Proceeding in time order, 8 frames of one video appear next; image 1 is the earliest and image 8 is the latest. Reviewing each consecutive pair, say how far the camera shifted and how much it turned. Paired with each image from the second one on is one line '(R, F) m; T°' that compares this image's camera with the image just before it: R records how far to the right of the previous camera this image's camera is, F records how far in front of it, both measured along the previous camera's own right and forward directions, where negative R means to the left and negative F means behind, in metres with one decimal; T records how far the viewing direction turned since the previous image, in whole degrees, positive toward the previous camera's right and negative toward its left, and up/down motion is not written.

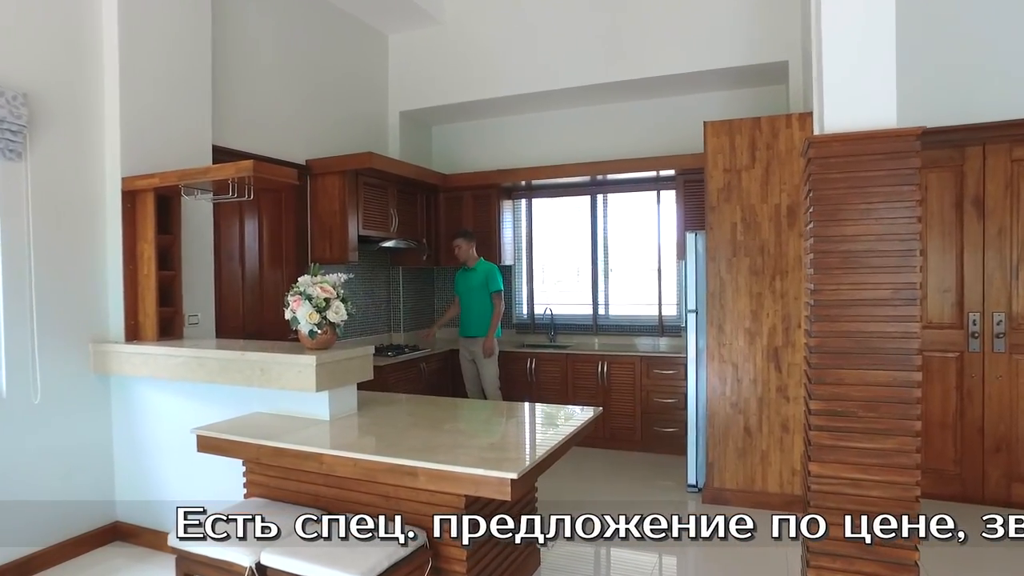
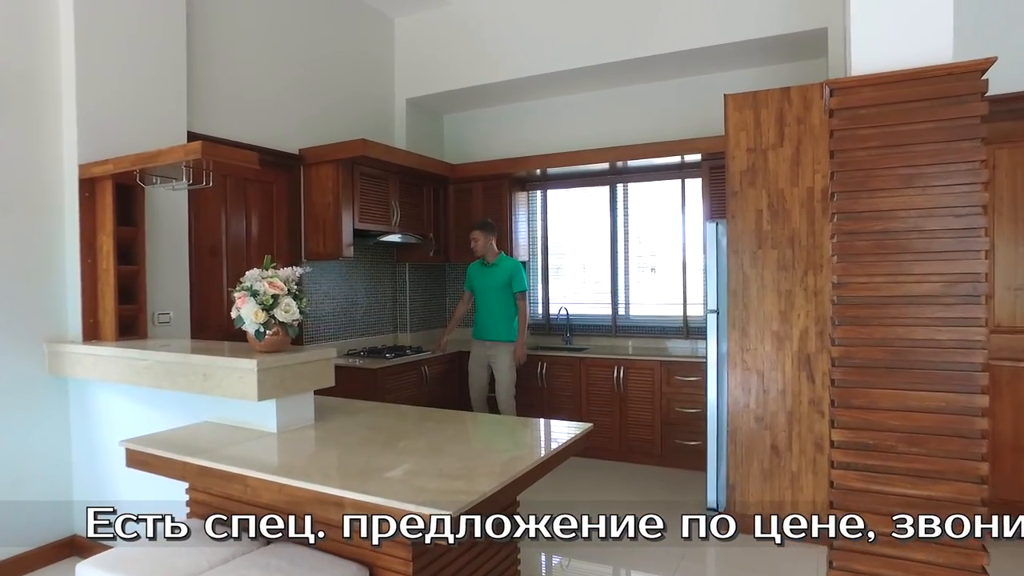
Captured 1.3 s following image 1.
(+0.2, +0.4) m; -4°
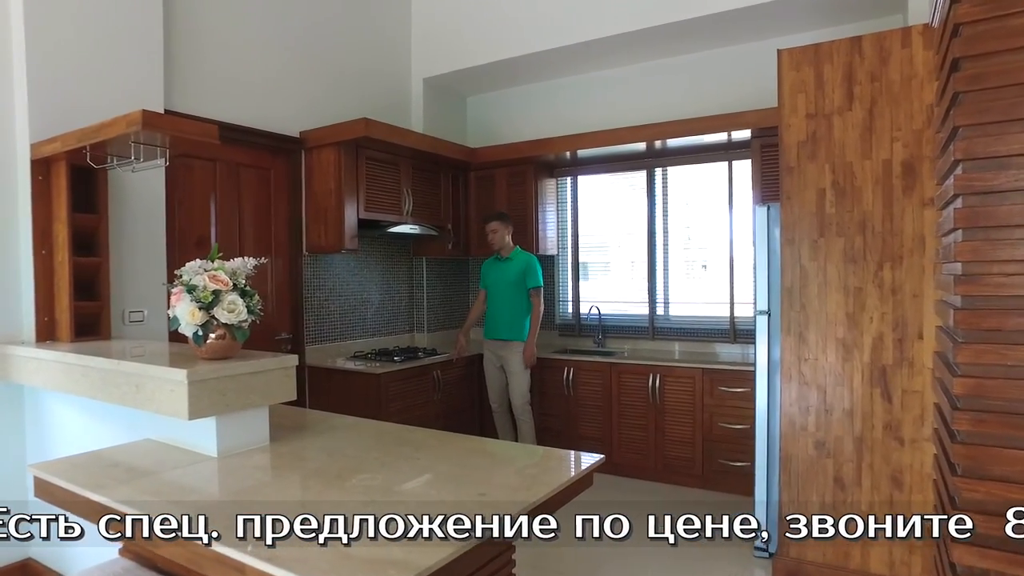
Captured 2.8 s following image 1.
(+0.2, +0.5) m; -4°
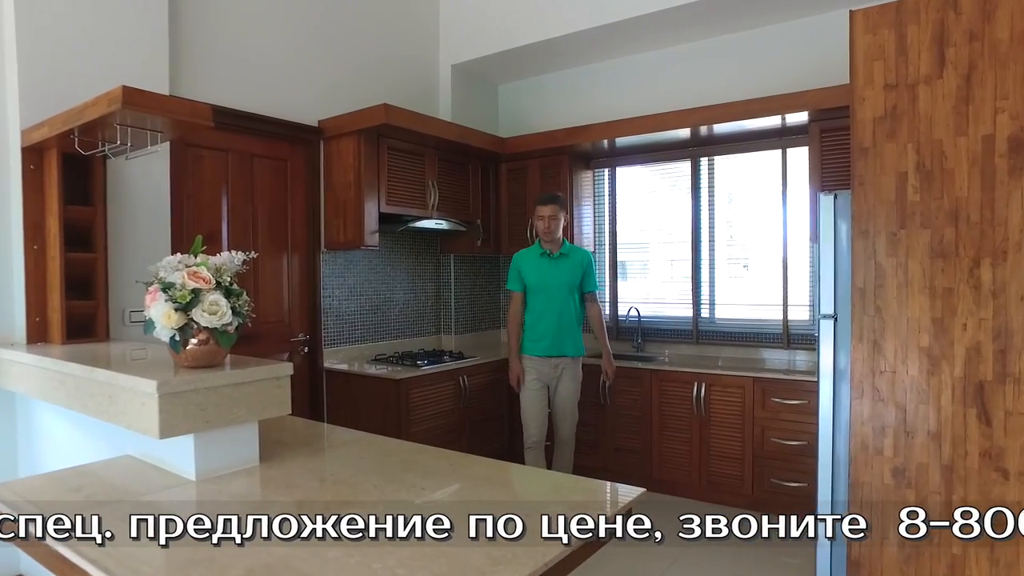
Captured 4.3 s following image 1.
(0.0, +0.3) m; -3°
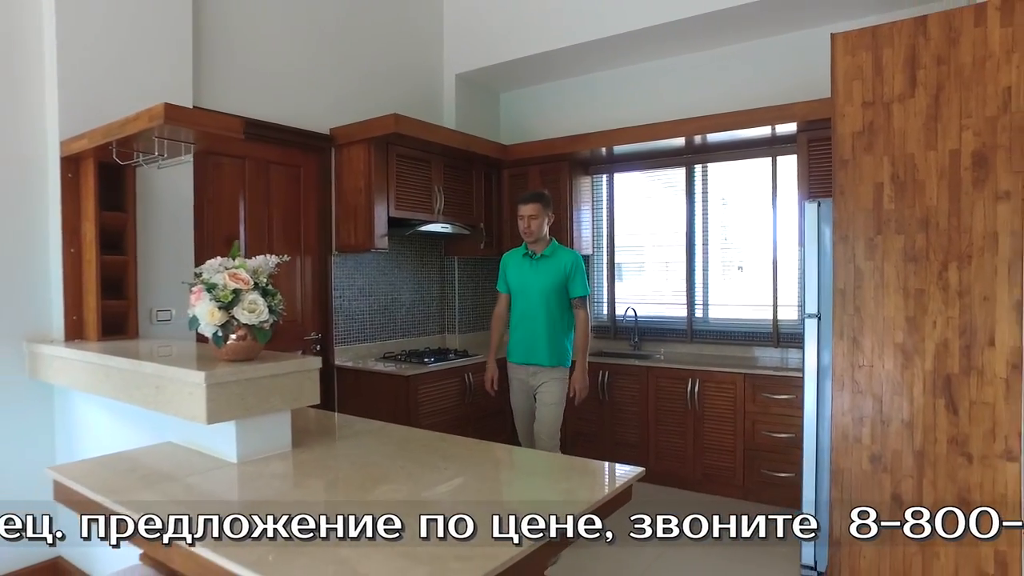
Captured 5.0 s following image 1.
(0.0, -0.2) m; 0°
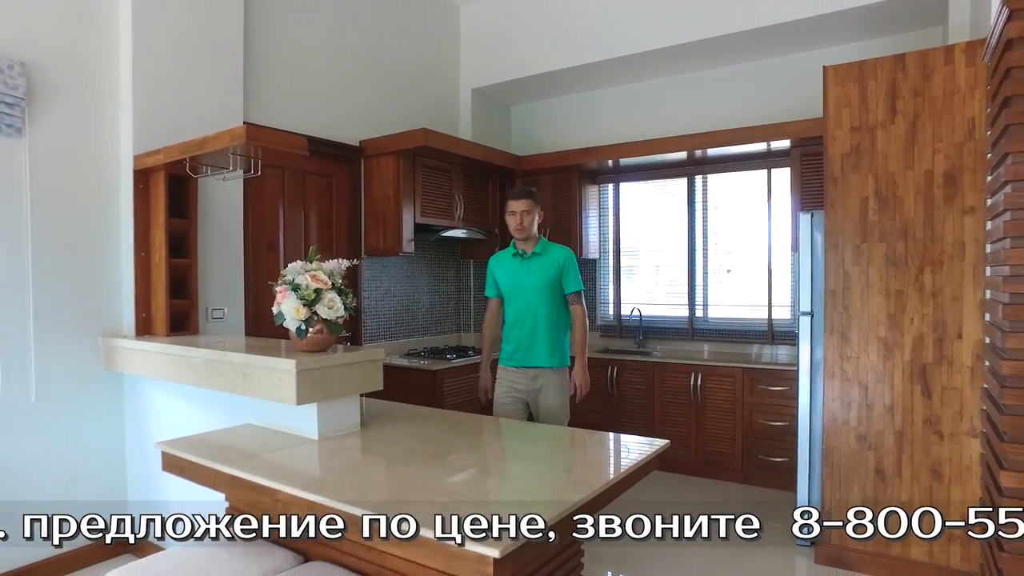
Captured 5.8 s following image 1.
(-0.2, -0.3) m; +1°
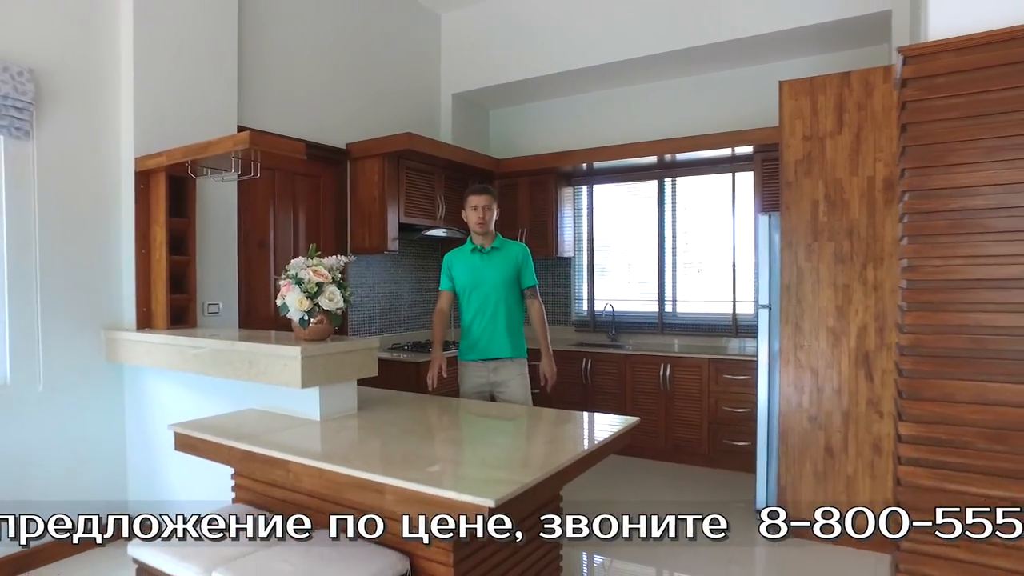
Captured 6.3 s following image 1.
(0.0, -0.2) m; +2°
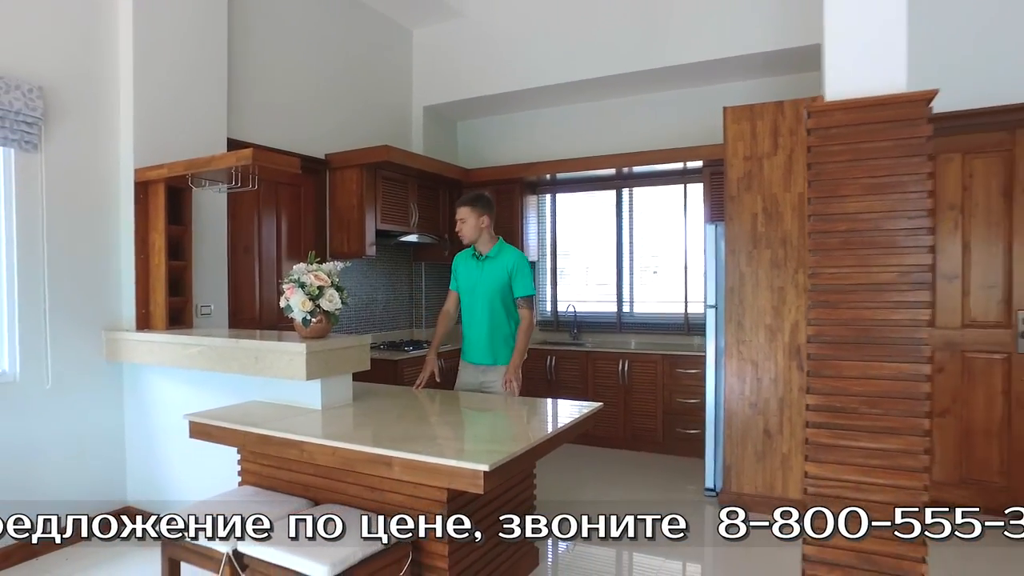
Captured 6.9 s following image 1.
(-0.1, -0.3) m; +4°
